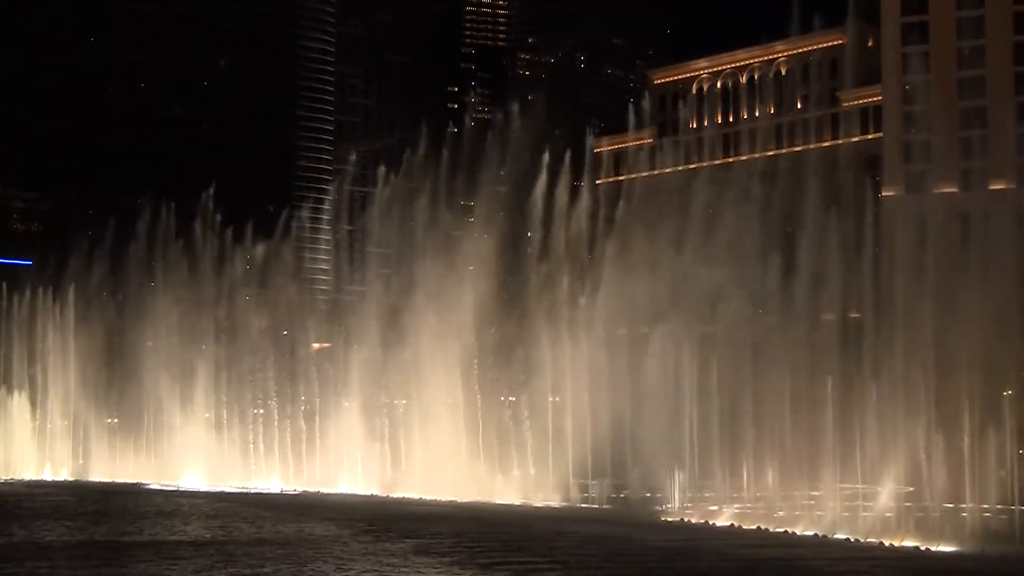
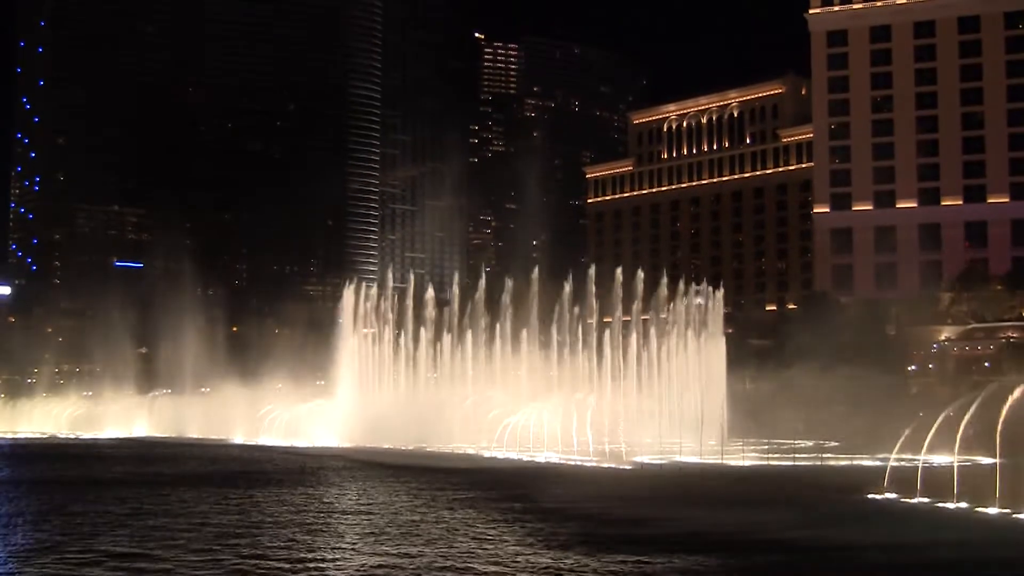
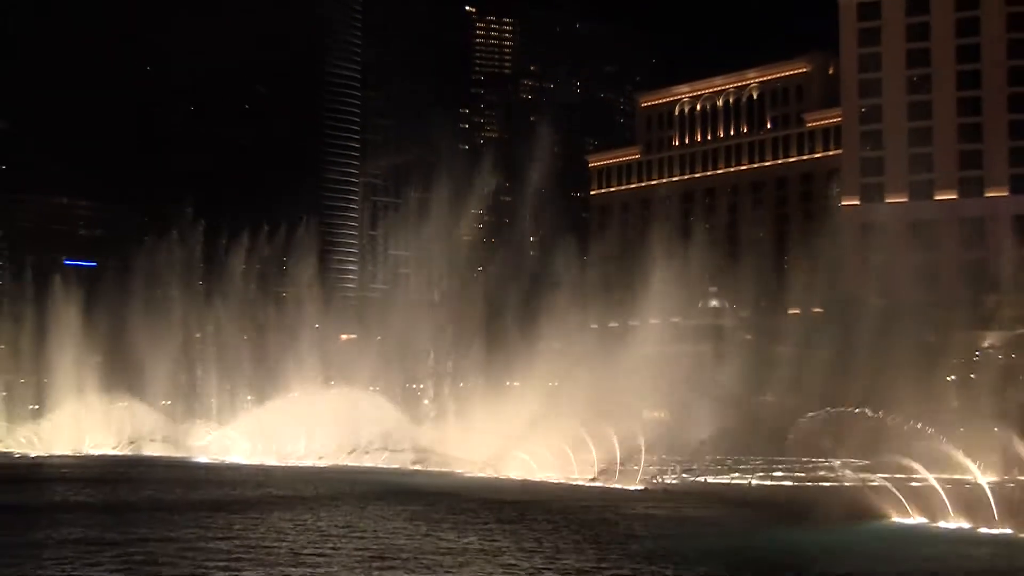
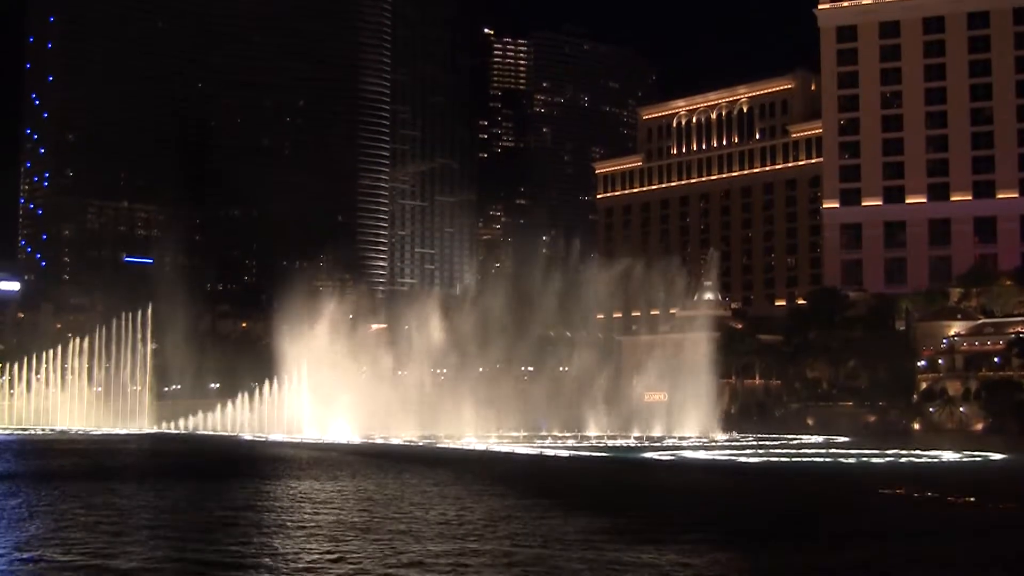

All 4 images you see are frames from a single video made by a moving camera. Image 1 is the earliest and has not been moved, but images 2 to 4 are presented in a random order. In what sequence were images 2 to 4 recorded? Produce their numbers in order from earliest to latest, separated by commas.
3, 2, 4
